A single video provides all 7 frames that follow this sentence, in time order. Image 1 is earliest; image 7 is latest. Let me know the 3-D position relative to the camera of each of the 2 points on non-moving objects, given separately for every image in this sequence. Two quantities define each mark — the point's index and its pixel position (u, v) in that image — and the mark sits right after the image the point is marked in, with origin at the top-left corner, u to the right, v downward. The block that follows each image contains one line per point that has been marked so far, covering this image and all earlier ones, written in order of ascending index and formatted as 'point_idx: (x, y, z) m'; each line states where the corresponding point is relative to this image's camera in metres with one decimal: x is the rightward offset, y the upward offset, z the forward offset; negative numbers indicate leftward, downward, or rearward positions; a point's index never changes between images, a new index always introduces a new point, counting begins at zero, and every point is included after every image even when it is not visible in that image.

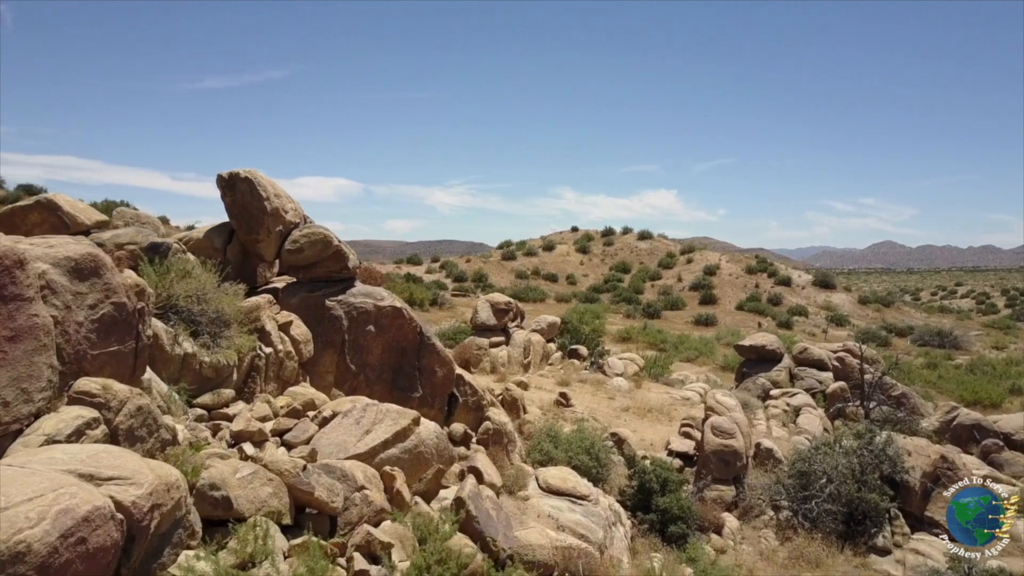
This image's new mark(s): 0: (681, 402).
0: (+2.9, -2.0, +14.5) m
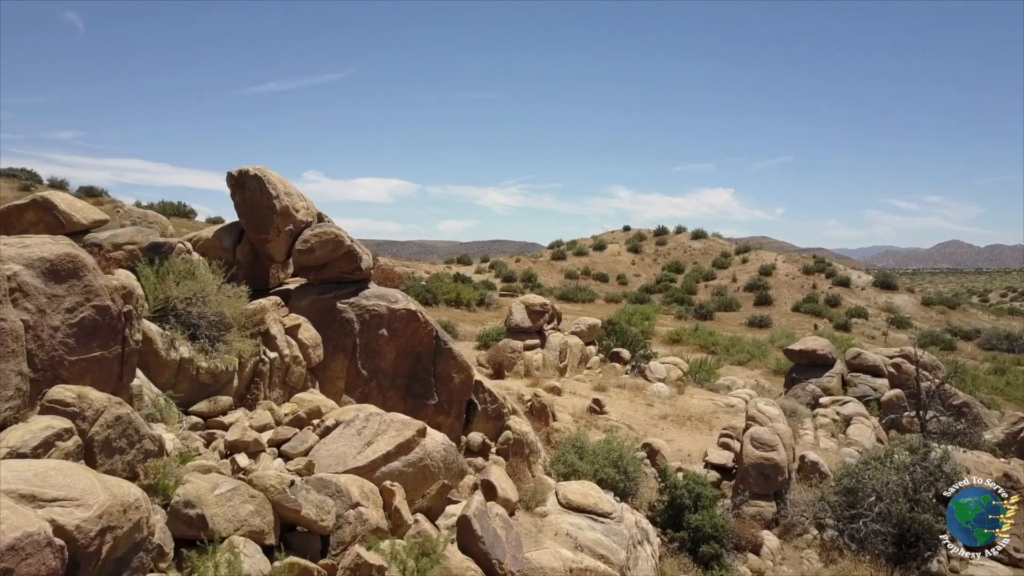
0: (+3.5, -2.0, +13.8) m
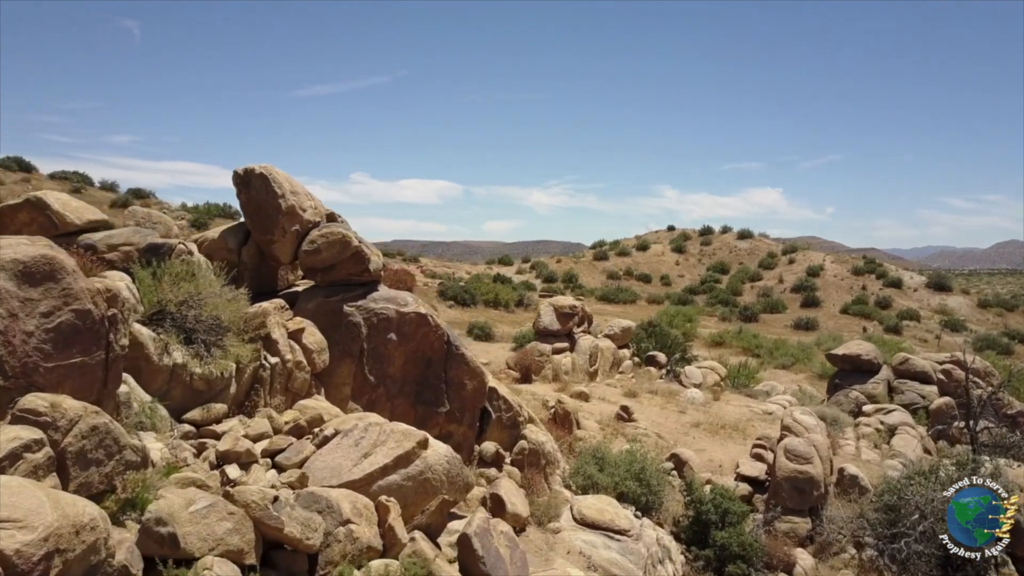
0: (+3.9, -2.0, +13.2) m
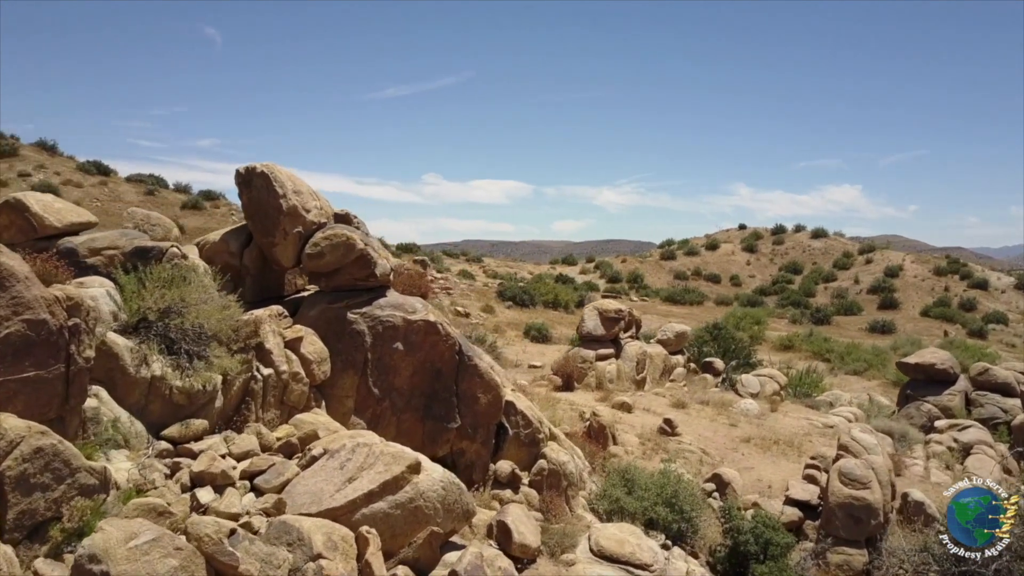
0: (+4.5, -2.1, +12.2) m
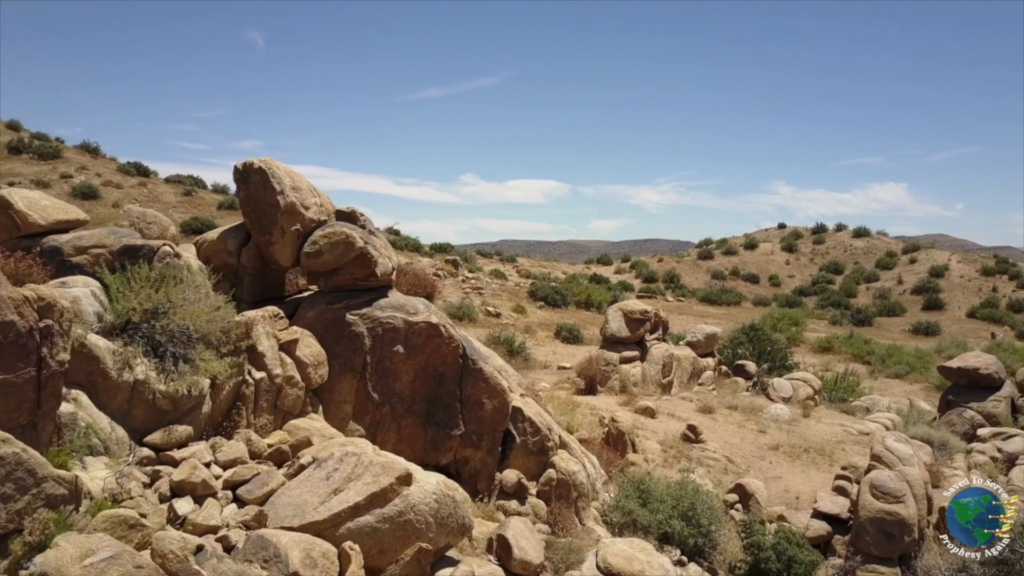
0: (+4.8, -2.1, +11.7) m
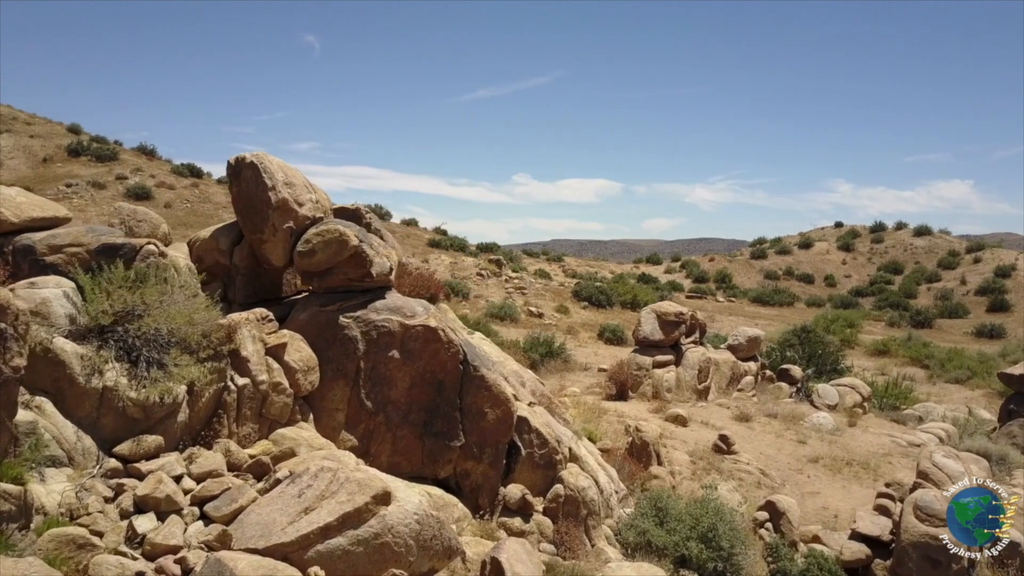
0: (+5.1, -2.1, +10.9) m
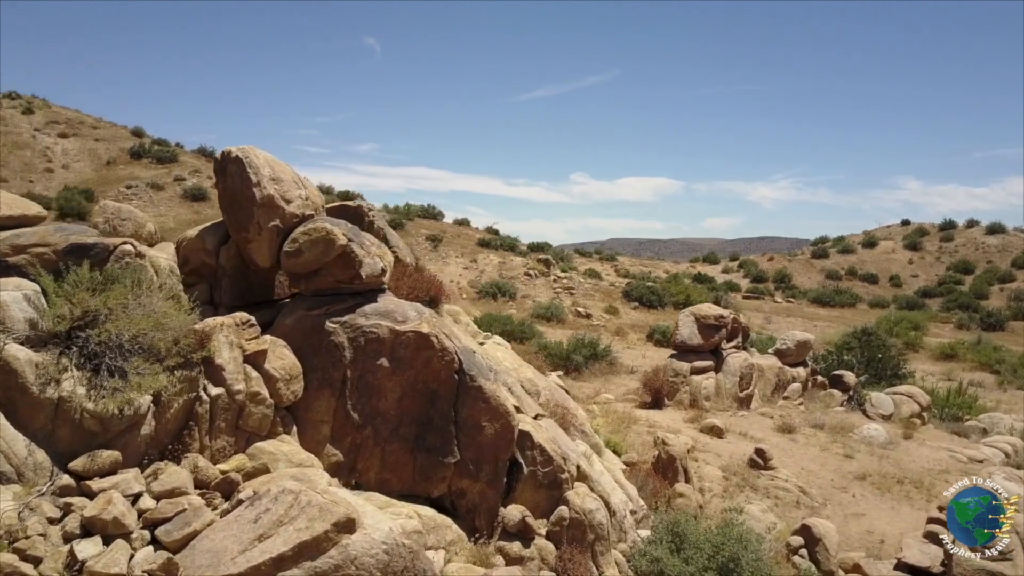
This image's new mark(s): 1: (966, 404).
0: (+5.4, -2.2, +10.0) m
1: (+7.9, -2.1, +14.7) m
